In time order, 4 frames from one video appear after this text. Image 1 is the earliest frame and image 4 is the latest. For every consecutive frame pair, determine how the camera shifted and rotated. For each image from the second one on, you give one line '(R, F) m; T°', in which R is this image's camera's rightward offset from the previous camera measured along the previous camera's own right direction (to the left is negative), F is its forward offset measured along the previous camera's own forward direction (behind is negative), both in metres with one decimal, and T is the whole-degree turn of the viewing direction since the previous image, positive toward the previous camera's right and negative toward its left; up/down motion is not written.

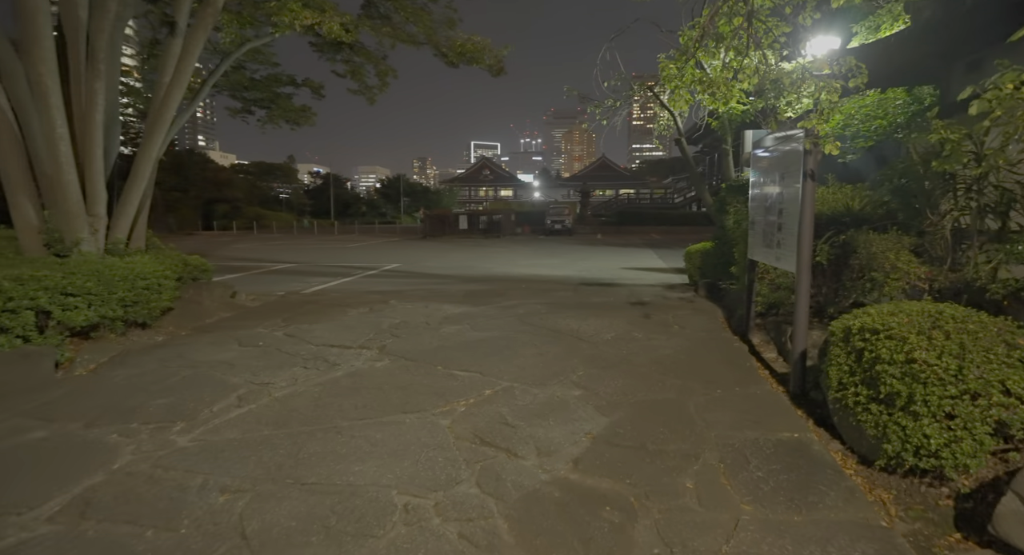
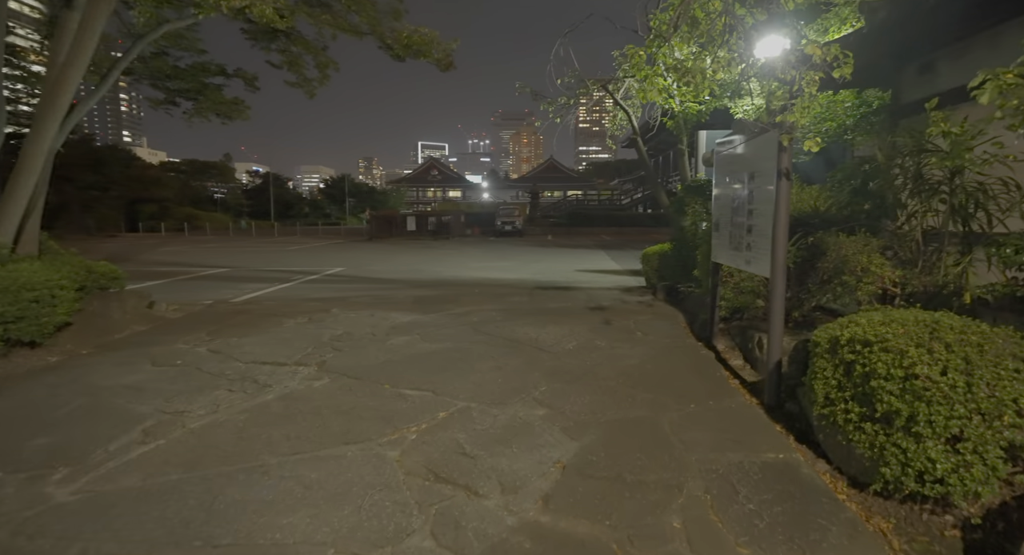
(0.0, +0.4) m; +6°
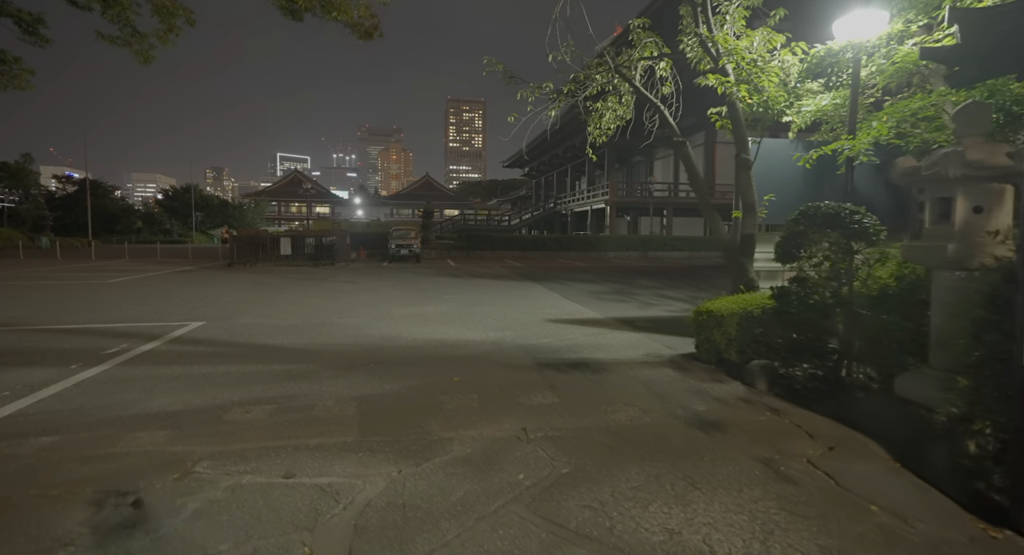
(-1.3, +3.1) m; +15°
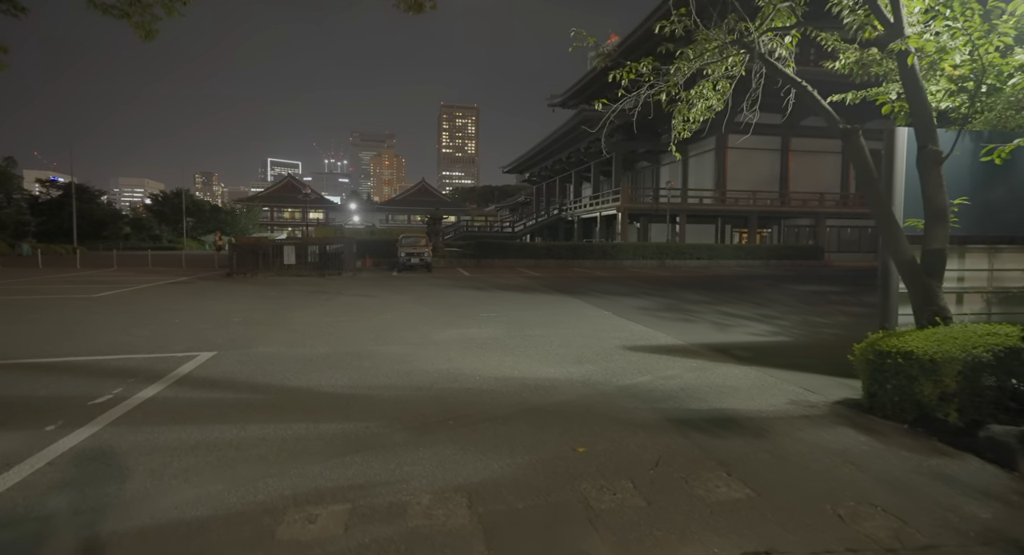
(-1.2, +1.3) m; +1°
